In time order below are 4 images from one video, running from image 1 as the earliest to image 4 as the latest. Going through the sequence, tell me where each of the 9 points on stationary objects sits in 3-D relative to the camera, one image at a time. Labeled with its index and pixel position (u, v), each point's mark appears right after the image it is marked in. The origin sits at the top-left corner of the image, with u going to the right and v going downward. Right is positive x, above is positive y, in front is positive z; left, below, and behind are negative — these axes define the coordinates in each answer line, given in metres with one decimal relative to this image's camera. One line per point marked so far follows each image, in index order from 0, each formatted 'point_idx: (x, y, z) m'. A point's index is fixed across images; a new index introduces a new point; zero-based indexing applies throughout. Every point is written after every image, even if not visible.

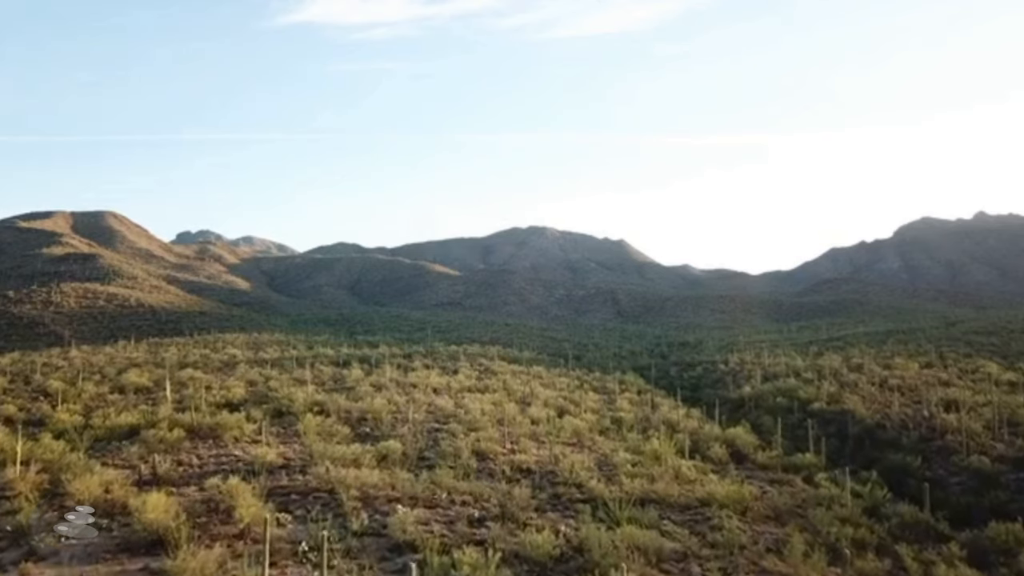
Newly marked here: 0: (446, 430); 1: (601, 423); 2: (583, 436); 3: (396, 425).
0: (-1.3, -2.8, +16.0) m
1: (+2.0, -3.1, +19.1) m
2: (+1.5, -3.1, +17.0) m
3: (-2.3, -2.7, +16.4) m
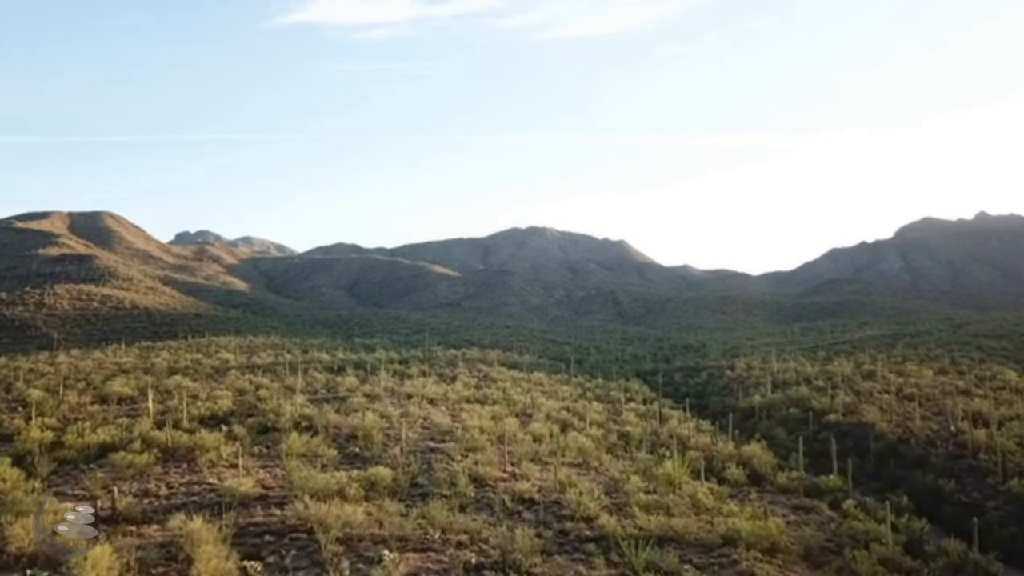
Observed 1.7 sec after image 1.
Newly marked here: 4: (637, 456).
0: (-1.3, -2.9, +14.8) m
1: (+2.0, -3.3, +18.0) m
2: (+1.5, -3.2, +15.8) m
3: (-2.3, -2.9, +15.2) m
4: (+2.5, -3.3, +16.3) m
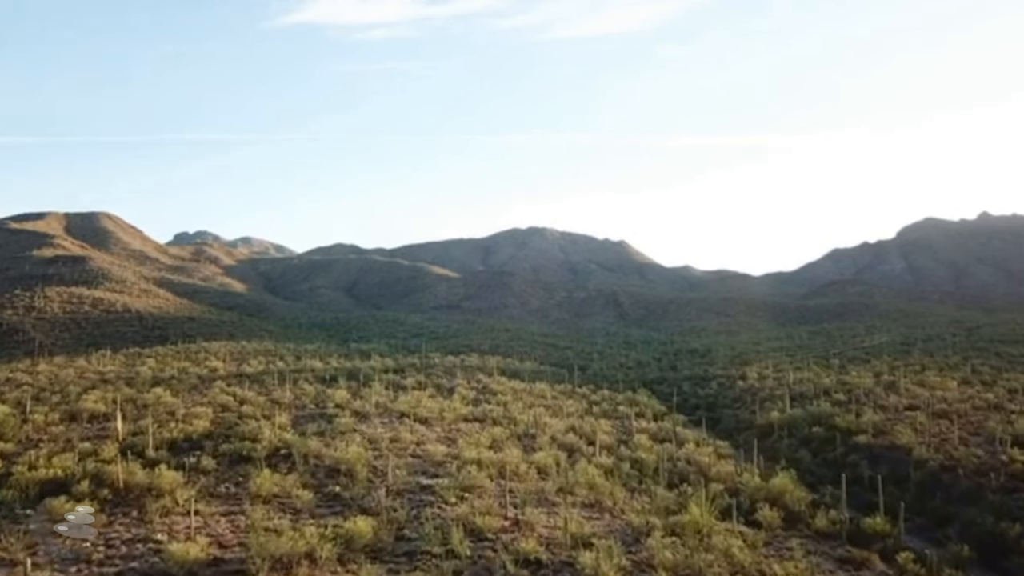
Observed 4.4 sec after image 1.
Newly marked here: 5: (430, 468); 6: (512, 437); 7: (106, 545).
0: (-1.2, -3.2, +13.0) m
1: (+2.1, -3.6, +16.1) m
2: (+1.5, -3.5, +14.0) m
3: (-2.2, -3.1, +13.4) m
4: (+2.5, -3.6, +14.5) m
5: (-1.4, -3.2, +14.7) m
6: (0.0, -3.4, +18.8) m
7: (-4.8, -3.0, +9.8) m
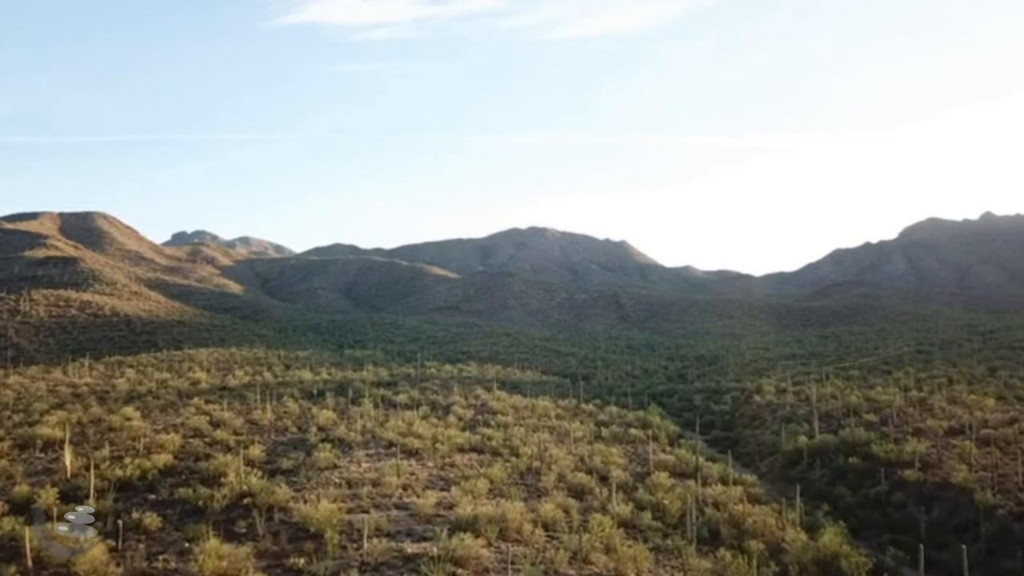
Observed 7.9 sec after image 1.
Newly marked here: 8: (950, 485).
0: (-1.2, -3.5, +10.6) m
1: (+2.1, -3.9, +13.8) m
2: (+1.6, -3.8, +11.6) m
3: (-2.2, -3.5, +11.0) m
4: (+2.5, -3.9, +12.1) m
5: (-1.4, -3.6, +12.3) m
6: (+0.1, -3.8, +16.4) m
7: (-4.8, -3.4, +7.4) m
8: (+9.1, -4.1, +17.2) m
